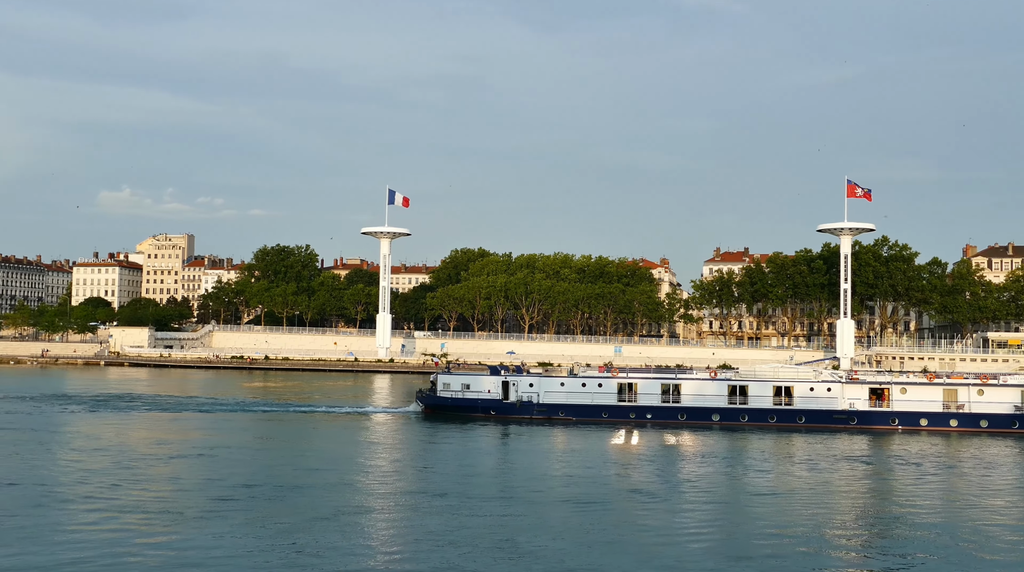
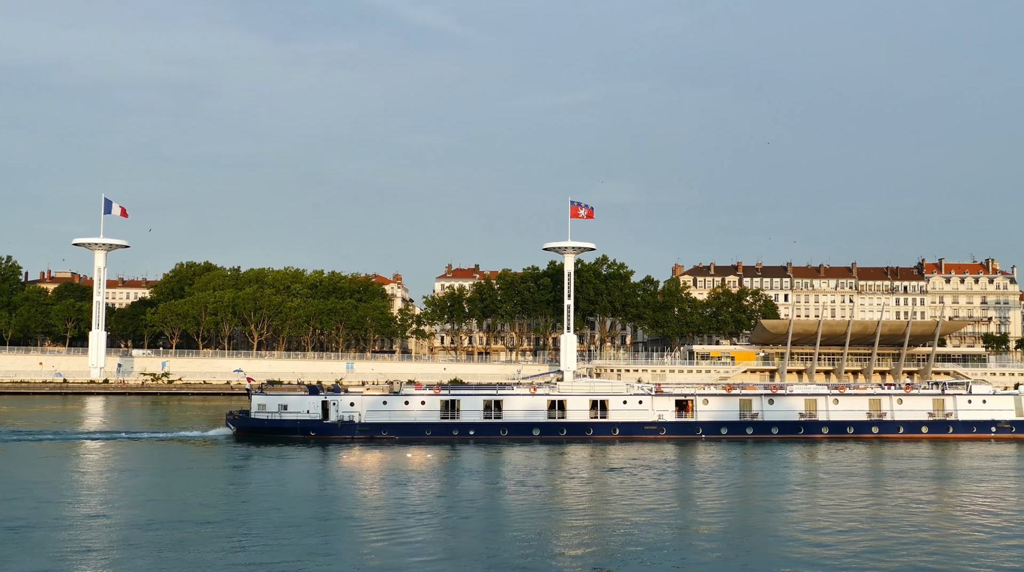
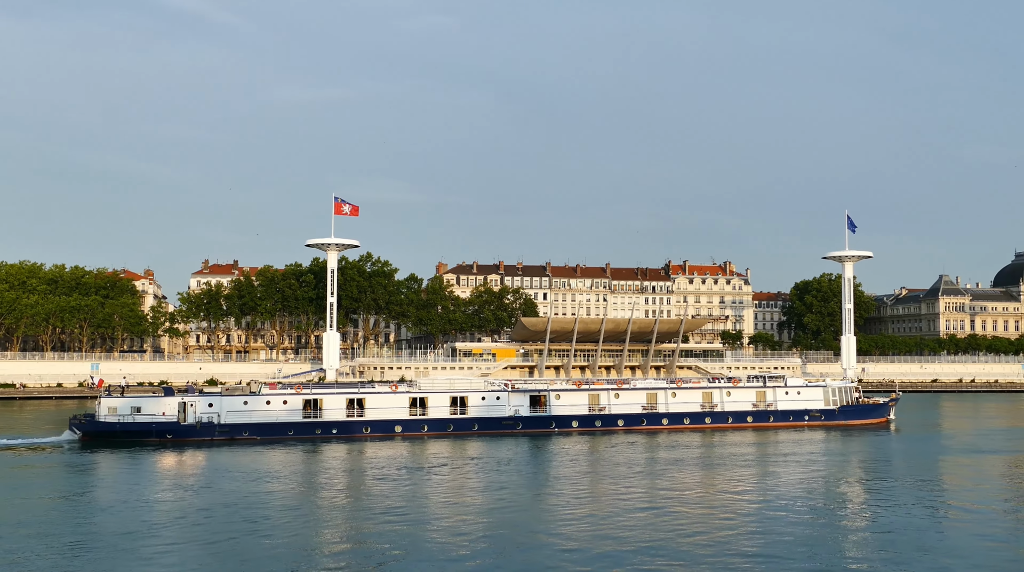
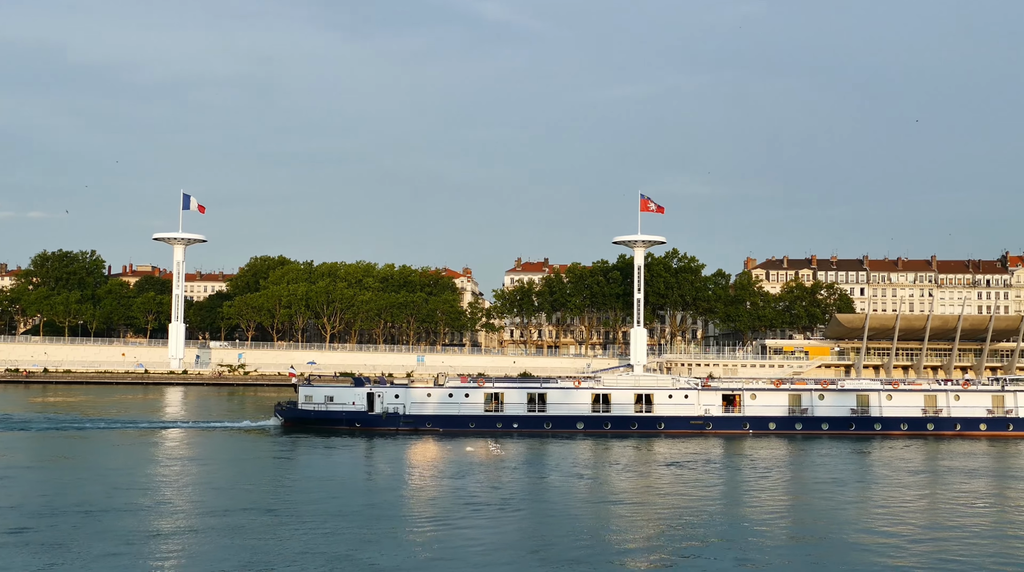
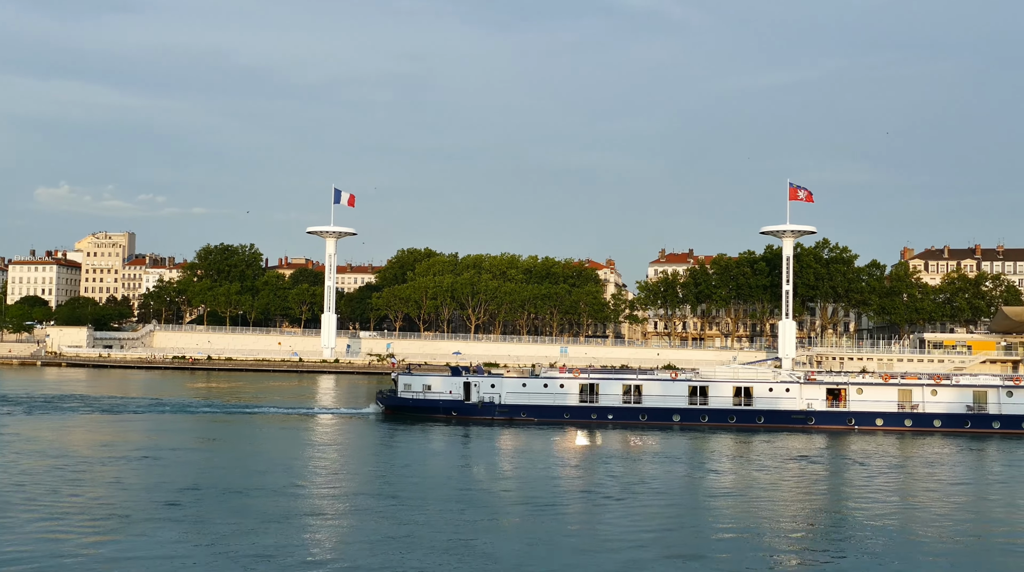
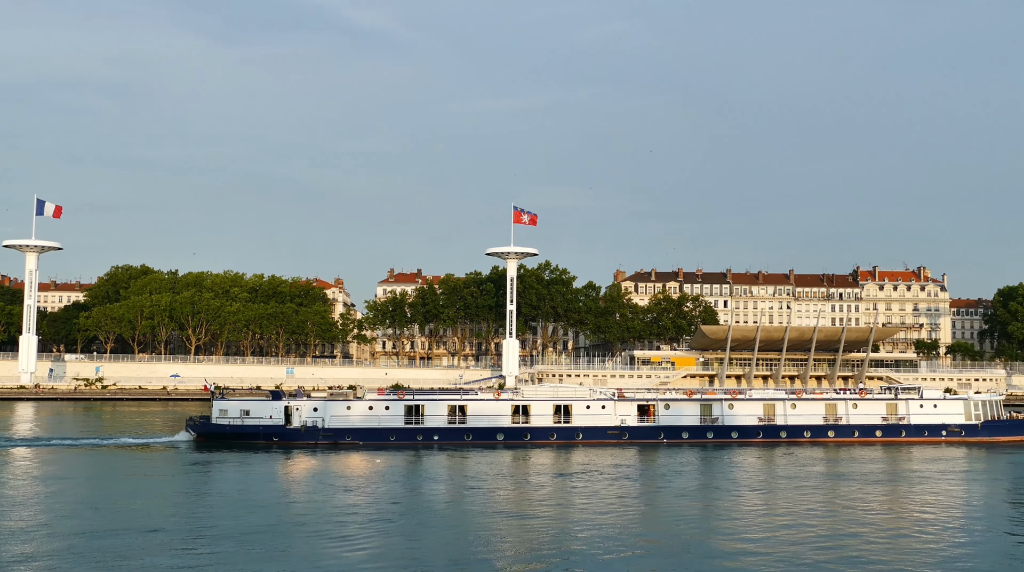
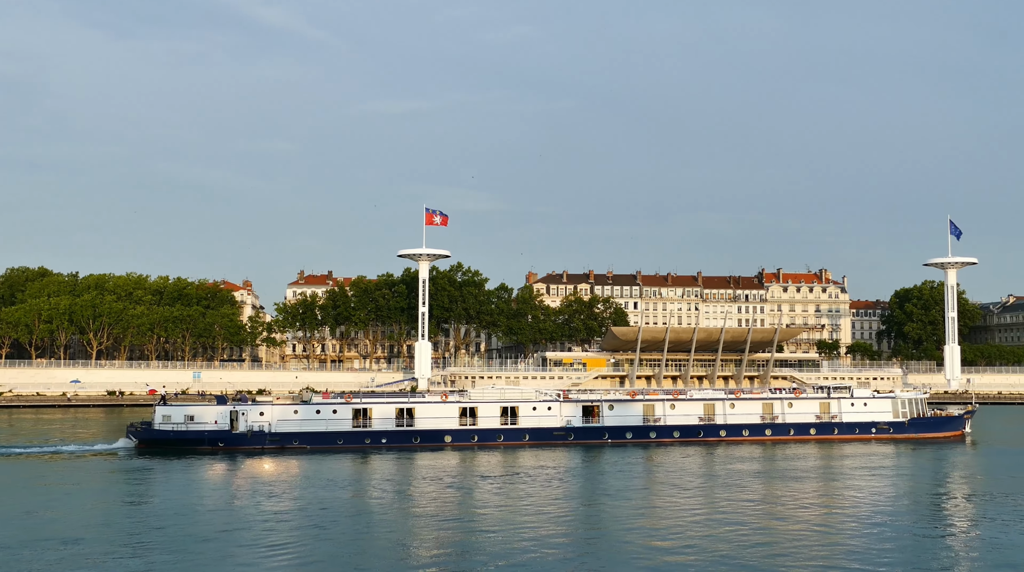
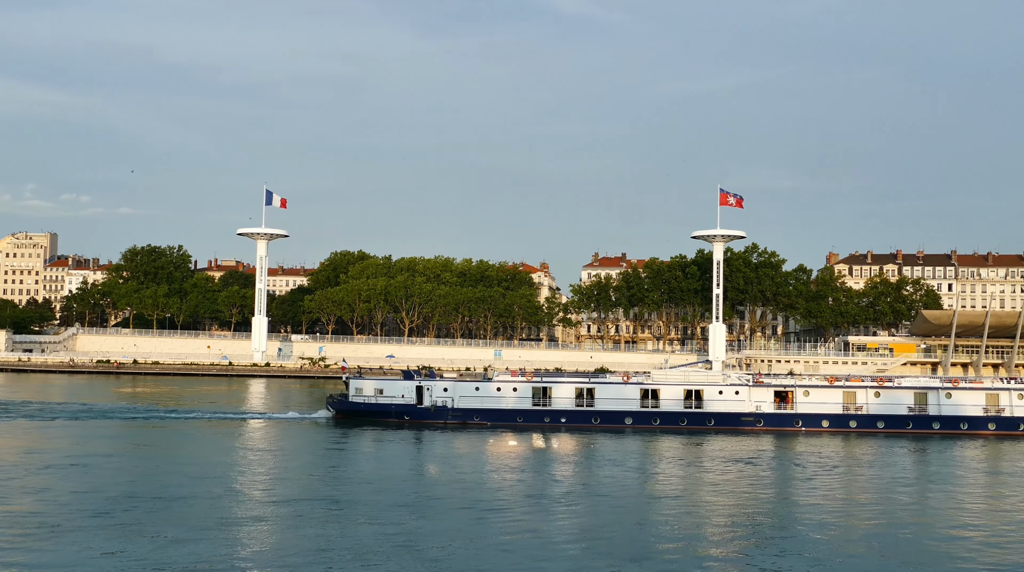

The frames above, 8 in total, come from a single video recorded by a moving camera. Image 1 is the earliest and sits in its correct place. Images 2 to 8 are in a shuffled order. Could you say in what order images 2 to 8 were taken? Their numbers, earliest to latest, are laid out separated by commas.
5, 8, 4, 2, 6, 7, 3
